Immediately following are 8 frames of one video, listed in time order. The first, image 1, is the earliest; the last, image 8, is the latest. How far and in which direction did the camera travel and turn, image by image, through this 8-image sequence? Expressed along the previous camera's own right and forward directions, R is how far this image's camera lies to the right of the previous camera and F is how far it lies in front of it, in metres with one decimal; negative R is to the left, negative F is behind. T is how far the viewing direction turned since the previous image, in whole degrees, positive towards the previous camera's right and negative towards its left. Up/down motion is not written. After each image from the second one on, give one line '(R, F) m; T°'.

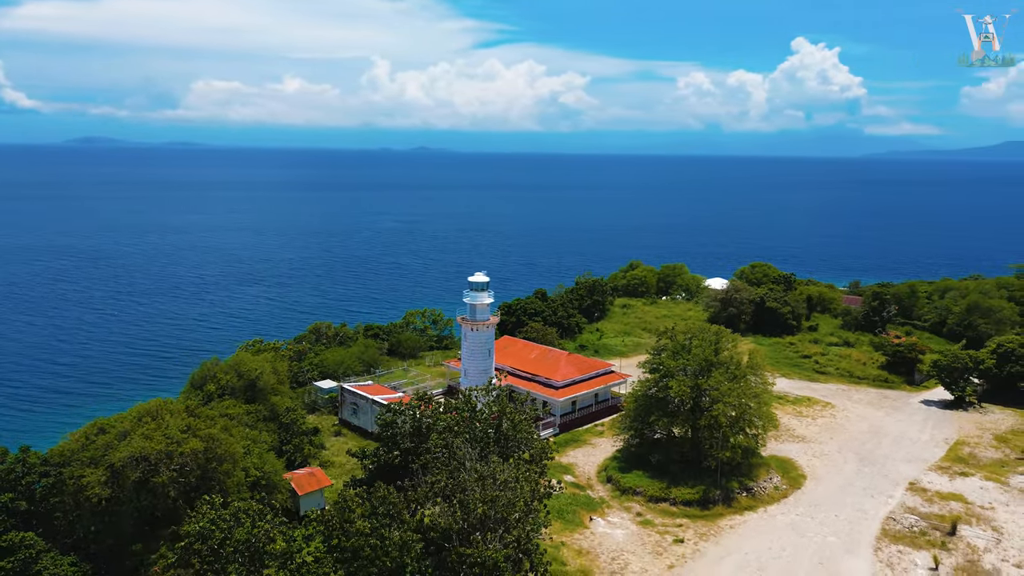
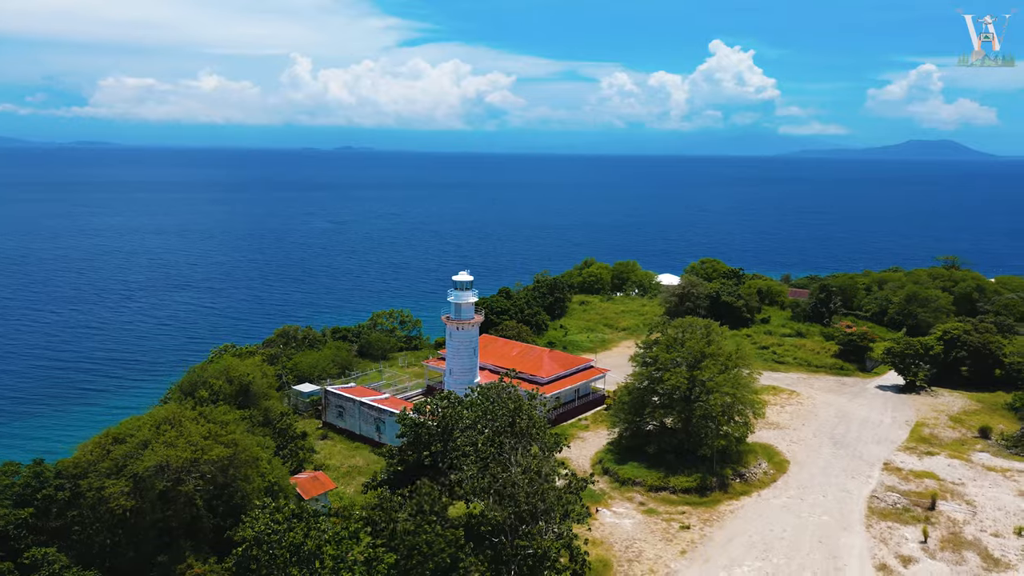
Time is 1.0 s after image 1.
(-2.4, -0.2) m; +5°
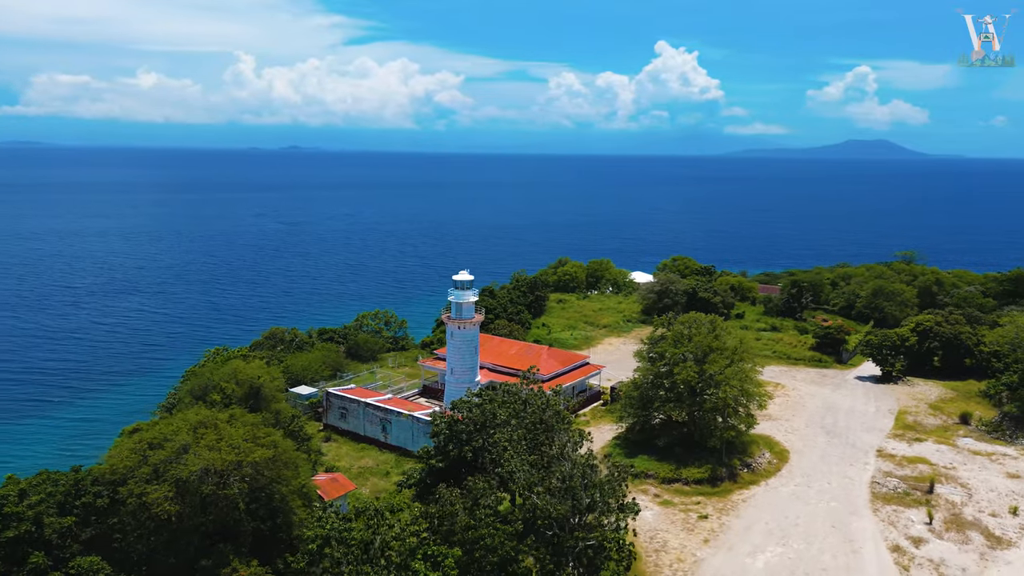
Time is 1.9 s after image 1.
(-2.2, -0.2) m; +4°
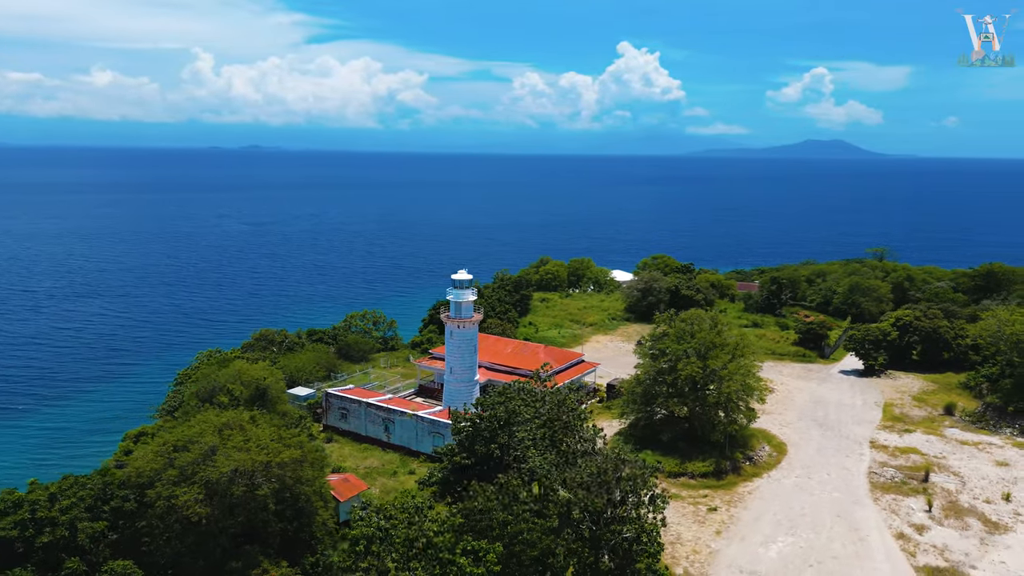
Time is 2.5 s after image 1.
(-1.5, -0.2) m; +3°
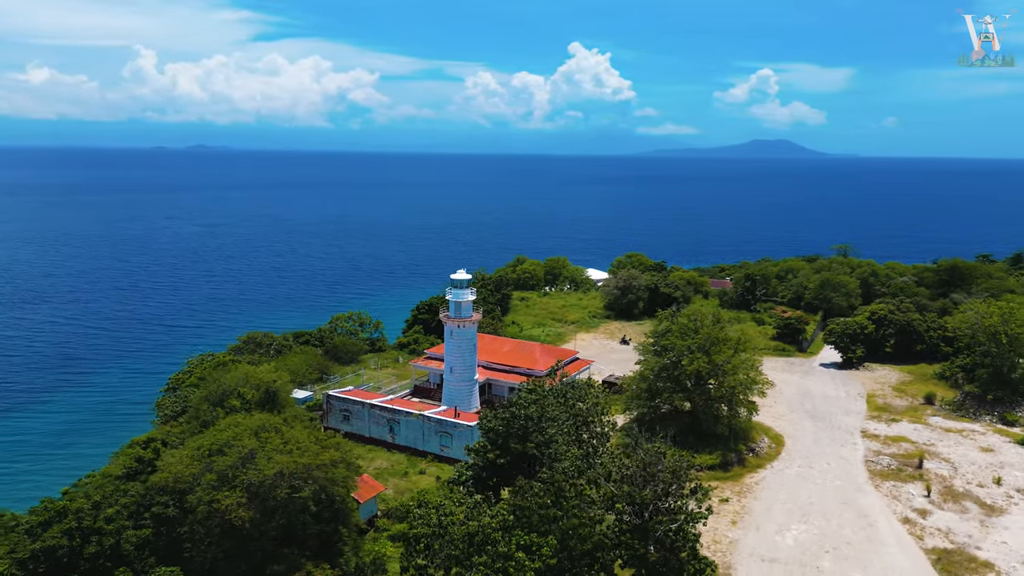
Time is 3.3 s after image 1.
(-2.0, -0.1) m; +3°
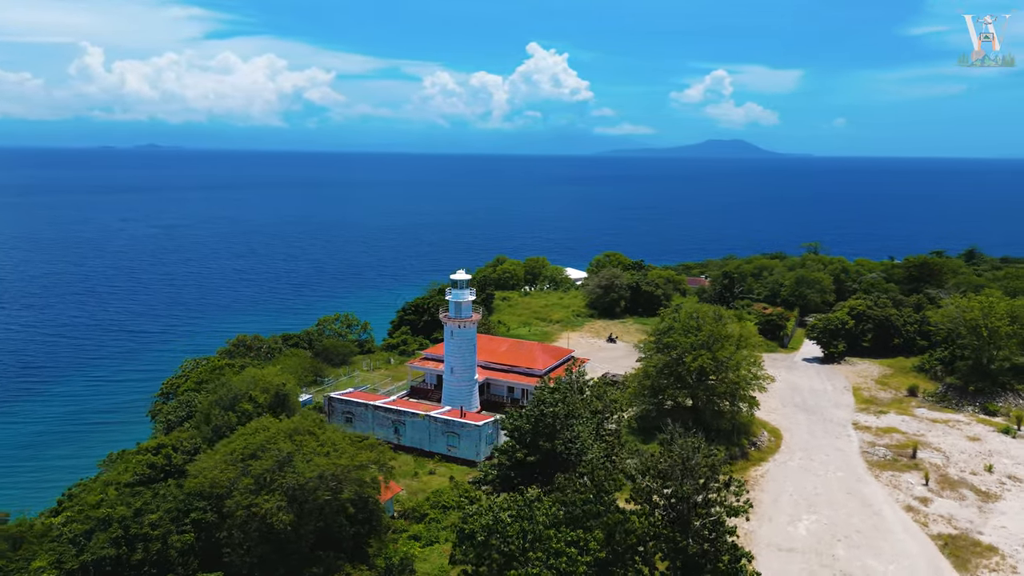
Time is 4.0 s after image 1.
(-1.8, -0.1) m; +3°
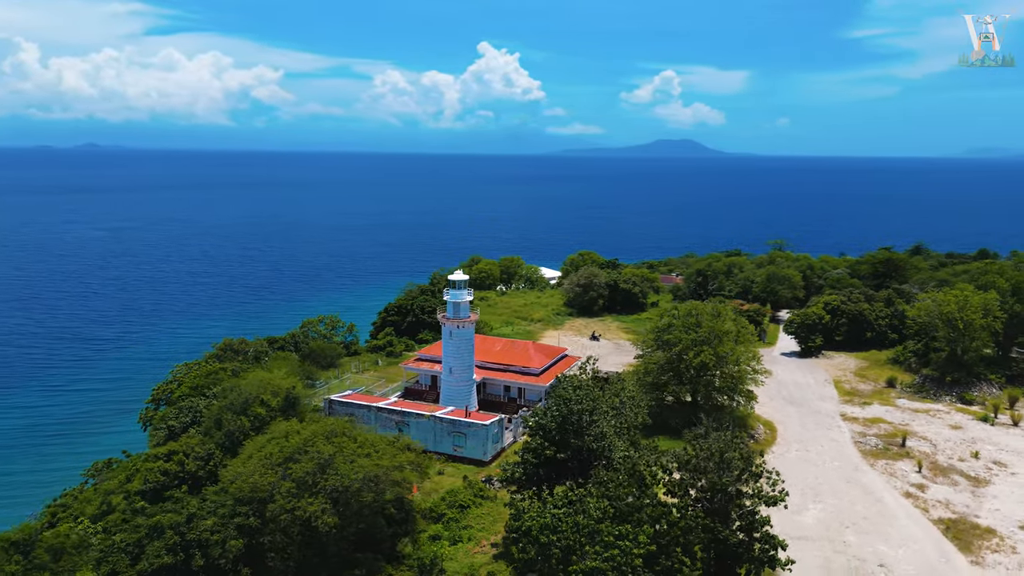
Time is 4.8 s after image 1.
(-2.0, -0.1) m; +3°
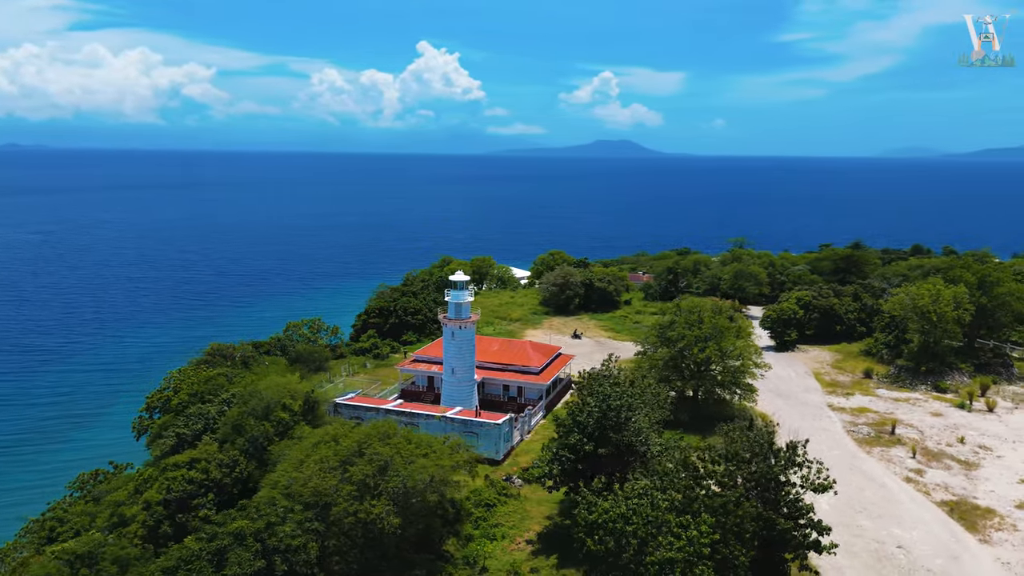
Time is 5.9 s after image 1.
(-2.6, -0.1) m; +4°
